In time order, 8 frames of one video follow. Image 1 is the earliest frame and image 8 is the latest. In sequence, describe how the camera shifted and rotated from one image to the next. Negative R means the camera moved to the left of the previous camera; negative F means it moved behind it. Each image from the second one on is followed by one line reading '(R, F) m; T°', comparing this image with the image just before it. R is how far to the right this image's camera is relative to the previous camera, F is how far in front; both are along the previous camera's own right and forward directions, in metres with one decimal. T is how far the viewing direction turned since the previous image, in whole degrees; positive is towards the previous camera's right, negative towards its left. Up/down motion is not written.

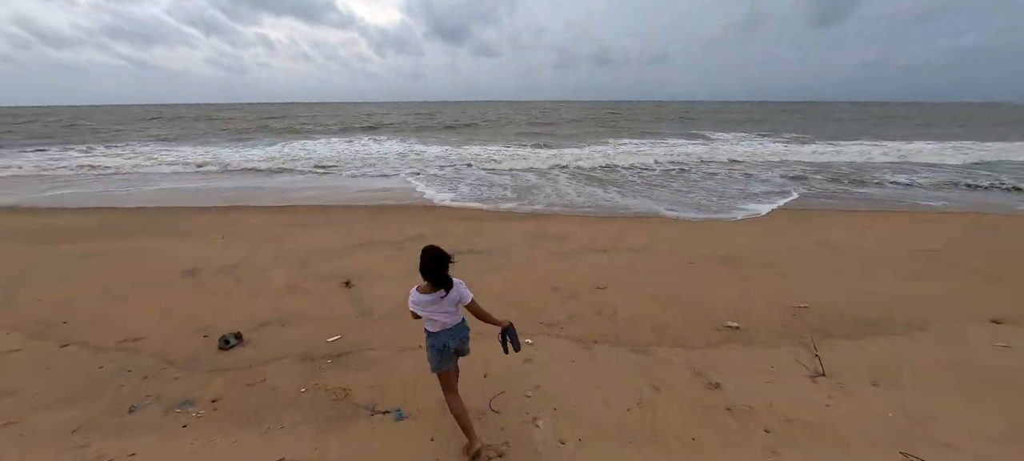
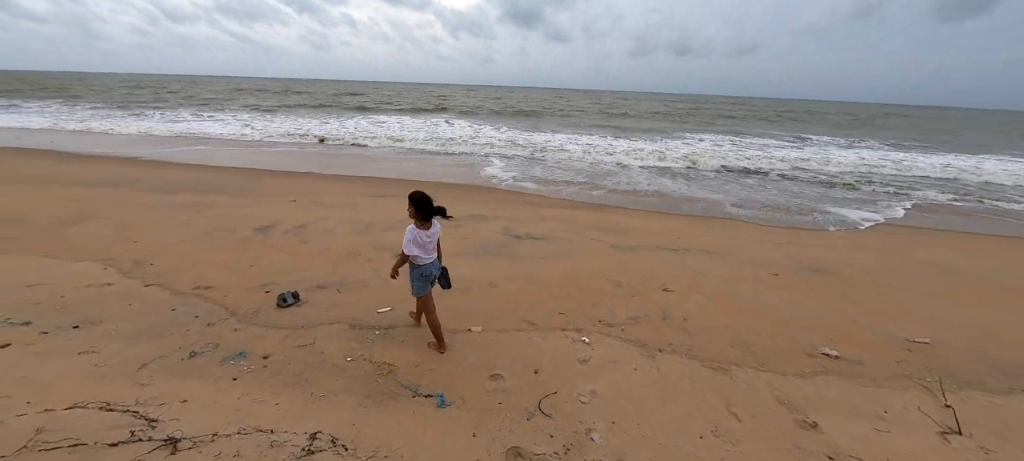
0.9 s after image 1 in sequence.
(-0.1, +0.3) m; -8°
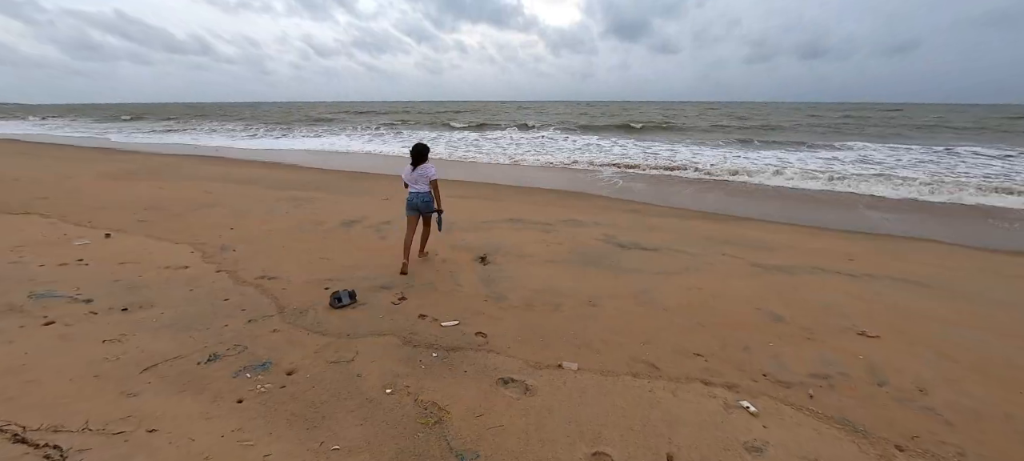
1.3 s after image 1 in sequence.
(-0.2, +1.1) m; -14°
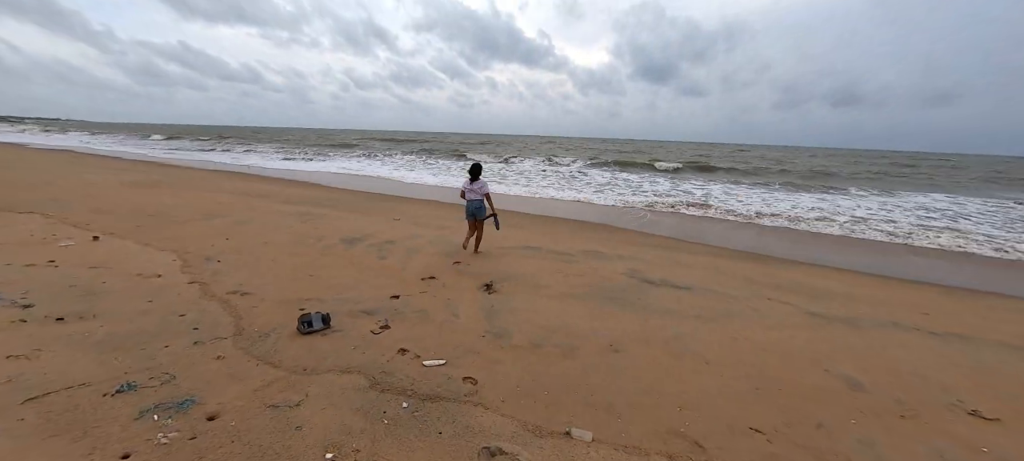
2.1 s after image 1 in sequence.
(+0.1, +0.5) m; -3°
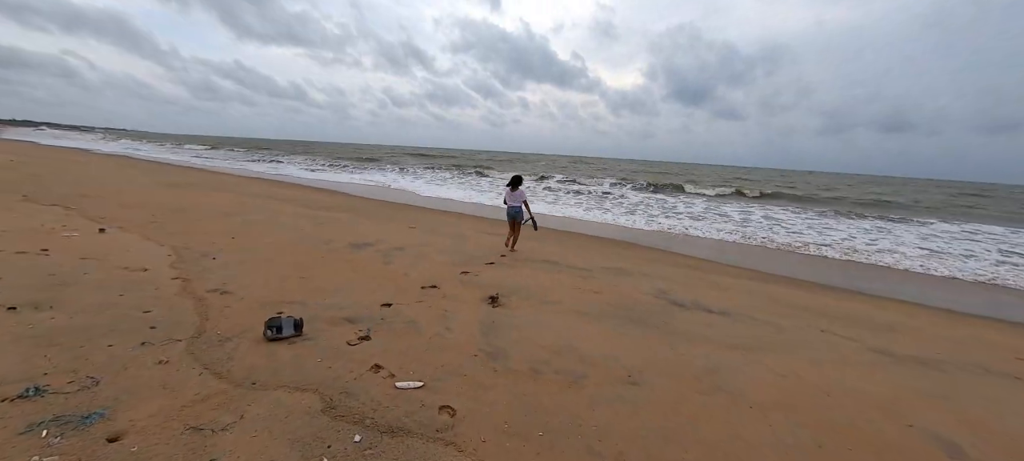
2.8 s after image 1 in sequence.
(+0.2, +0.4) m; -4°
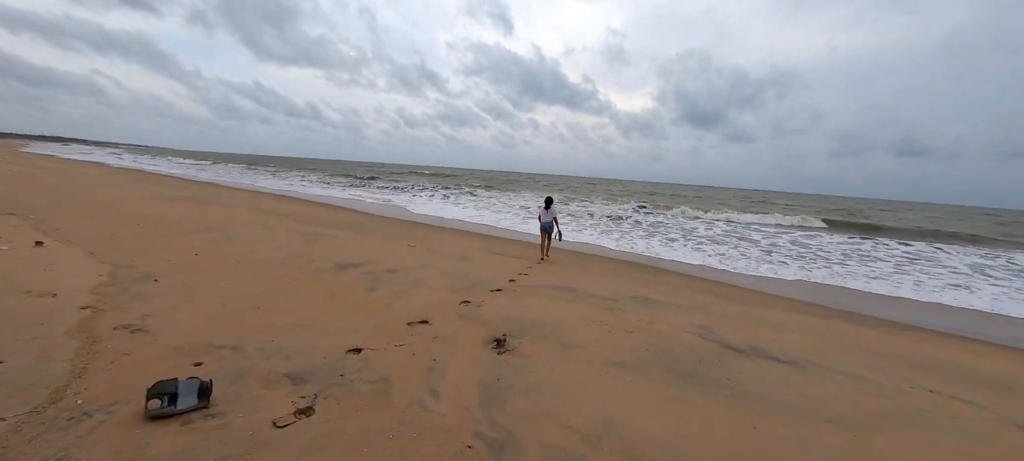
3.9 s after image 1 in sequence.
(0.0, +0.8) m; -1°
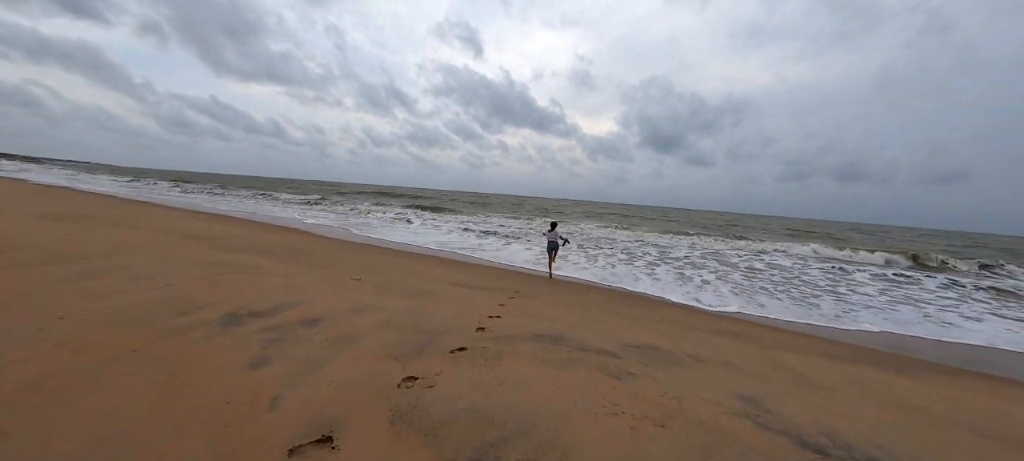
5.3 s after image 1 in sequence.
(0.0, +1.1) m; +5°
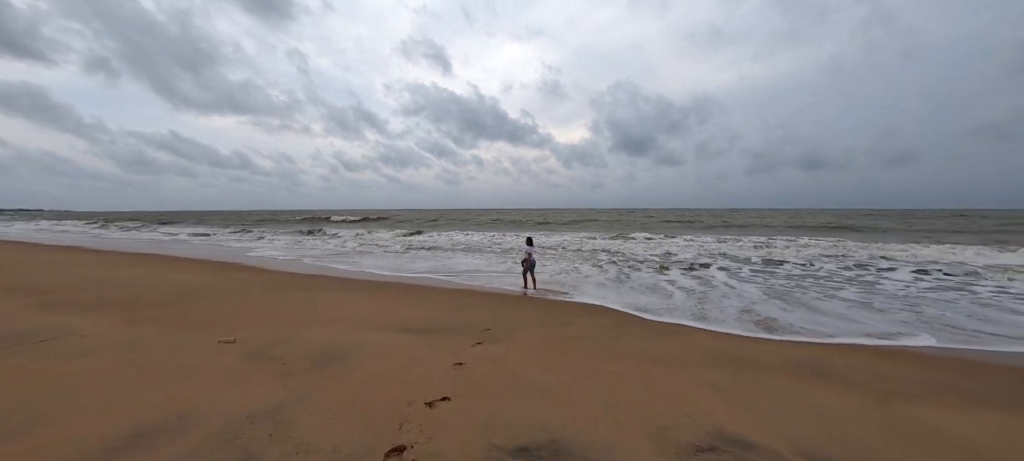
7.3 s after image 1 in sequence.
(+0.3, +1.9) m; +3°
